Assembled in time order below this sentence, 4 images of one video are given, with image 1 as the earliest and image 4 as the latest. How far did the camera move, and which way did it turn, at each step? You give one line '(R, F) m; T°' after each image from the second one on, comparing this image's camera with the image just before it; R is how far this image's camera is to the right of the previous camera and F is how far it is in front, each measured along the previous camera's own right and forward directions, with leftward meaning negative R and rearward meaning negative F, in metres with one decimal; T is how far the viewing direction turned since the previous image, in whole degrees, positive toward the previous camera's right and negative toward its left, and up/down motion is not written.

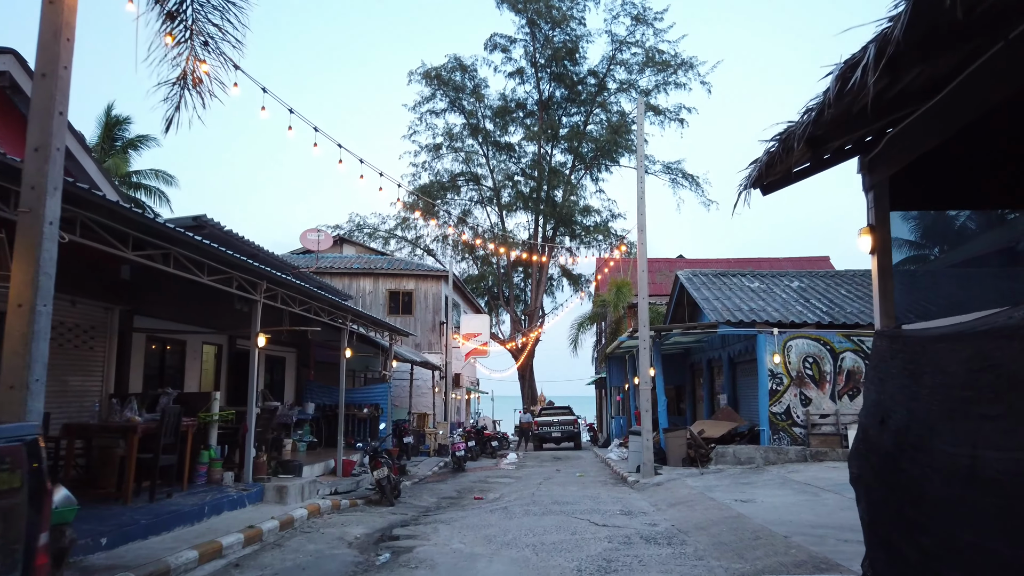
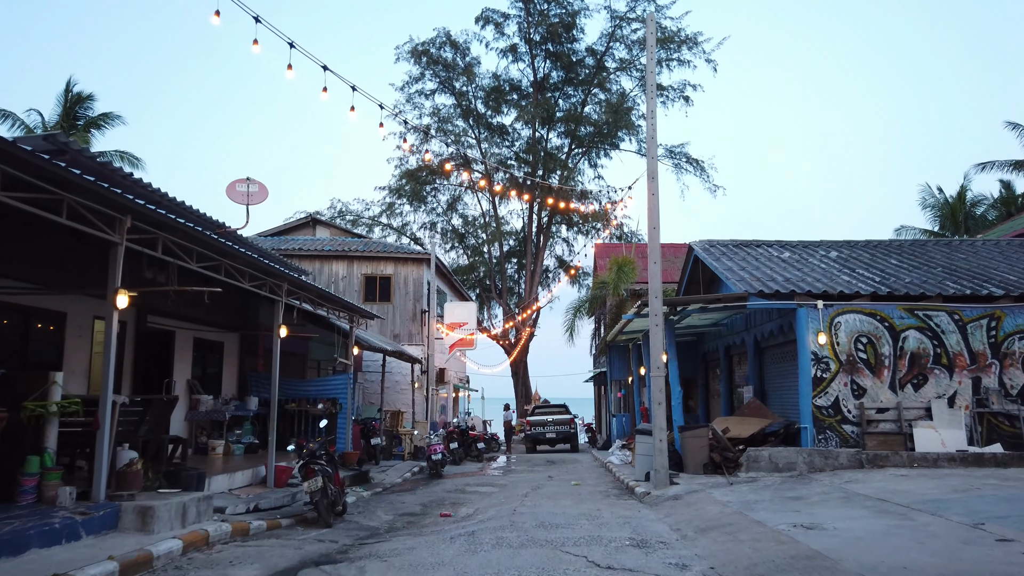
(+0.4, +3.1) m; 0°
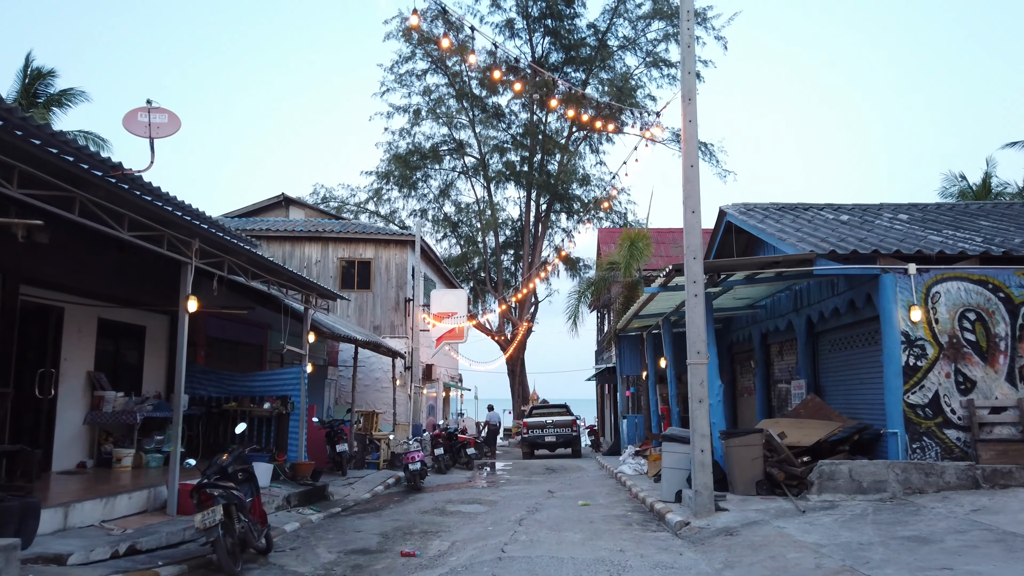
(+0.1, +3.1) m; 0°
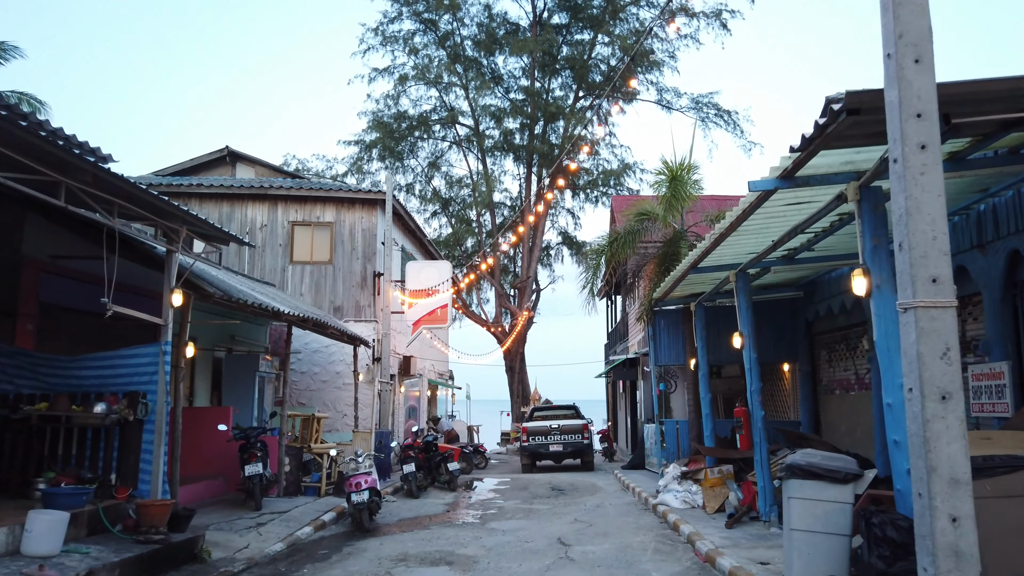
(+0.2, +5.2) m; 0°
